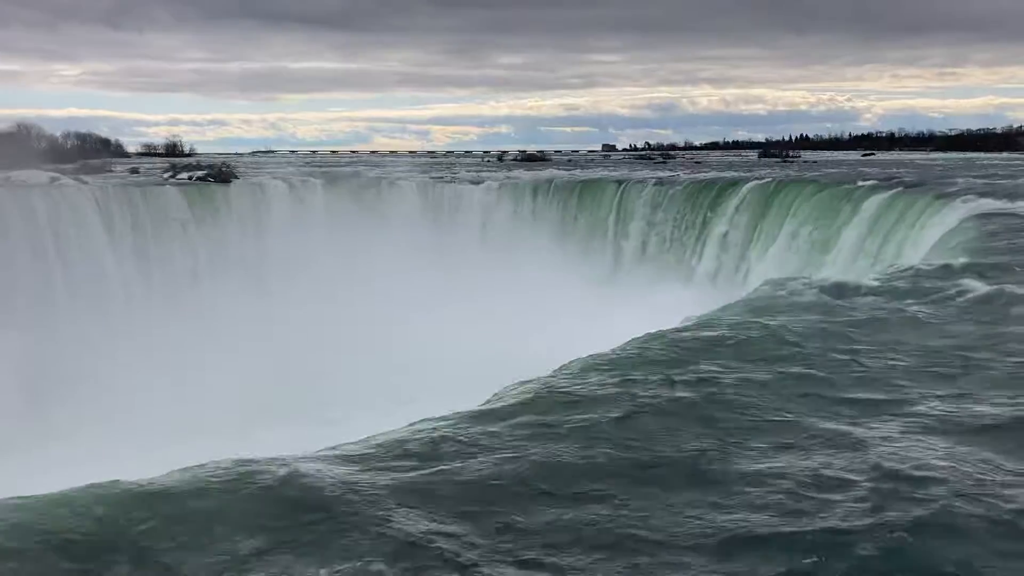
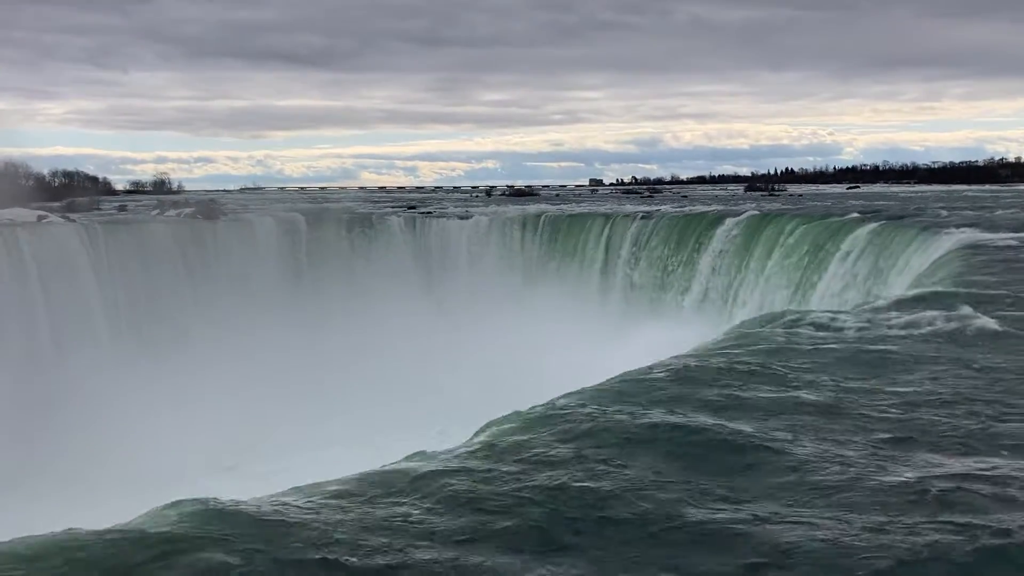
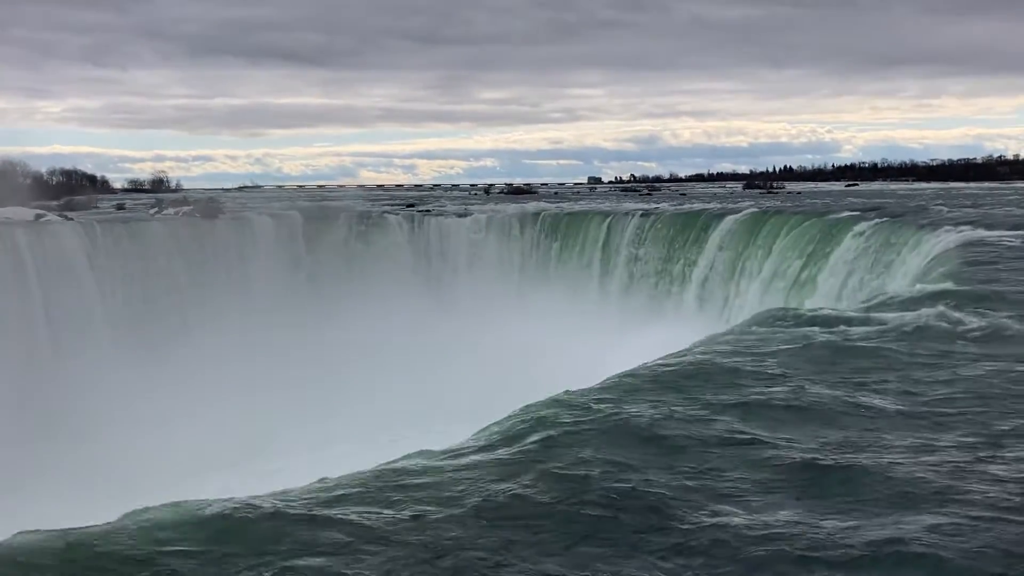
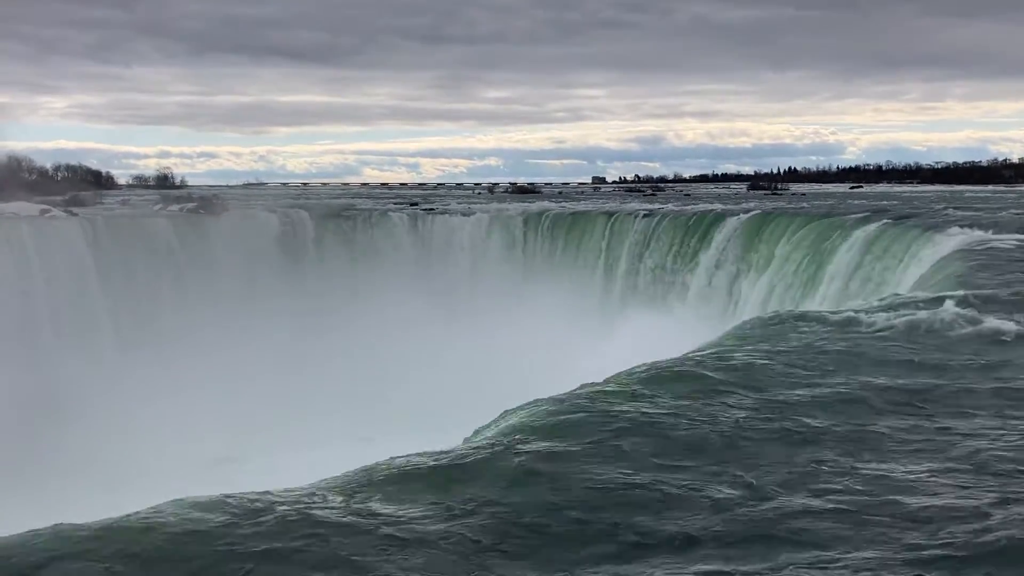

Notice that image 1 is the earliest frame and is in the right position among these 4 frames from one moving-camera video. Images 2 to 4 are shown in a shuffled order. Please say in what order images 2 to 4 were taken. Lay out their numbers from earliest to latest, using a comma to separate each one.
3, 2, 4
